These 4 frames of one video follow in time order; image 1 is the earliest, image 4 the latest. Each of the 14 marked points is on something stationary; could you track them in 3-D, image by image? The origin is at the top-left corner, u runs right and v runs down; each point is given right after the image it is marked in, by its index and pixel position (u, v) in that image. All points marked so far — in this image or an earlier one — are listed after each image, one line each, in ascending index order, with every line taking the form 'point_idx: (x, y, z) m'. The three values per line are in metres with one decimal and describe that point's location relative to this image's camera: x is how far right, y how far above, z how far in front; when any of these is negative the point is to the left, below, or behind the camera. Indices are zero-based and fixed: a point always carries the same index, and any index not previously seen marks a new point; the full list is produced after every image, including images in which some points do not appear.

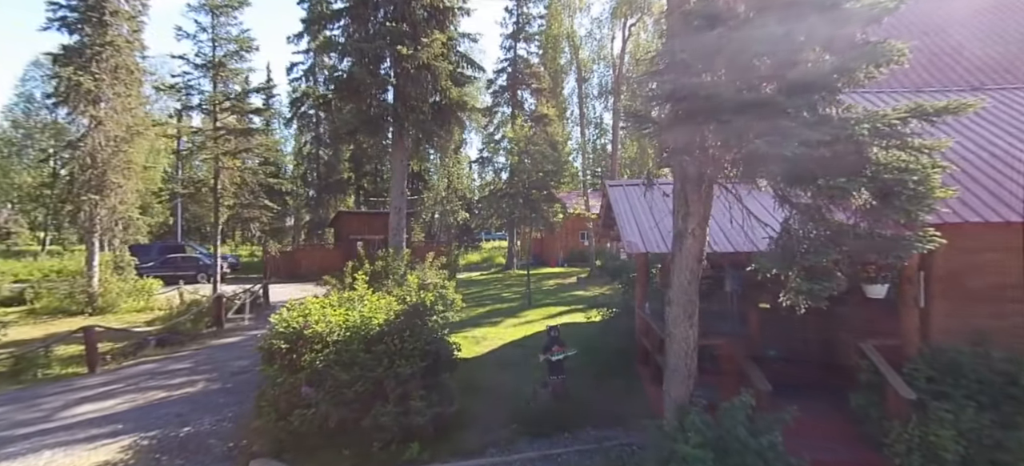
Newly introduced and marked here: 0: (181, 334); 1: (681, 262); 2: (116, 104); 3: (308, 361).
0: (-8.2, -2.5, +11.7) m
1: (+1.5, -0.2, +4.2) m
2: (-12.9, +4.2, +15.5) m
3: (-2.5, -1.6, +5.8) m
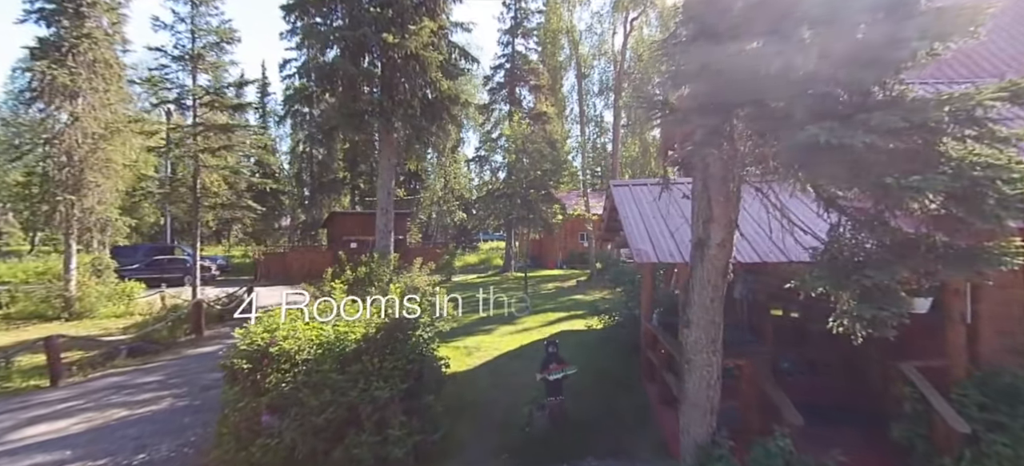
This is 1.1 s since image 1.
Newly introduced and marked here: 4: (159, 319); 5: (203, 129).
0: (-8.3, -2.6, +11.0) m
1: (+1.4, -0.3, +3.5) m
2: (-13.0, +4.2, +14.8) m
3: (-2.6, -1.6, +5.1) m
4: (-9.4, -2.3, +12.7) m
5: (-8.4, +2.8, +12.8) m
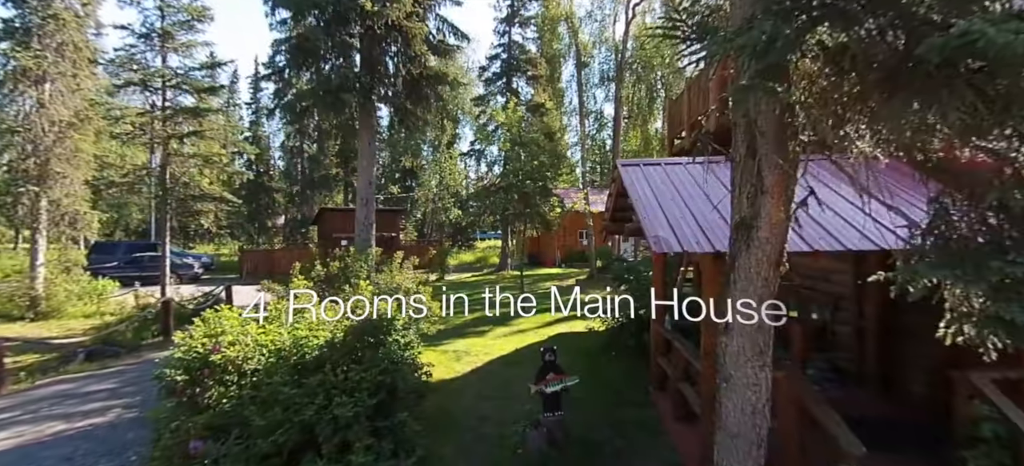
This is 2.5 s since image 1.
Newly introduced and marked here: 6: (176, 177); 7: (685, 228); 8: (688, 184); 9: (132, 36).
0: (-8.4, -2.4, +10.1) m
1: (+1.3, -0.2, +2.7) m
2: (-13.2, +4.3, +13.9) m
3: (-2.7, -1.5, +4.3) m
4: (-9.6, -2.1, +11.8) m
5: (-8.5, +3.0, +11.9) m
6: (-8.6, +1.4, +12.1) m
7: (+1.4, 0.0, +3.8) m
8: (+1.7, +0.5, +4.7) m
9: (-9.4, +4.9, +11.8) m
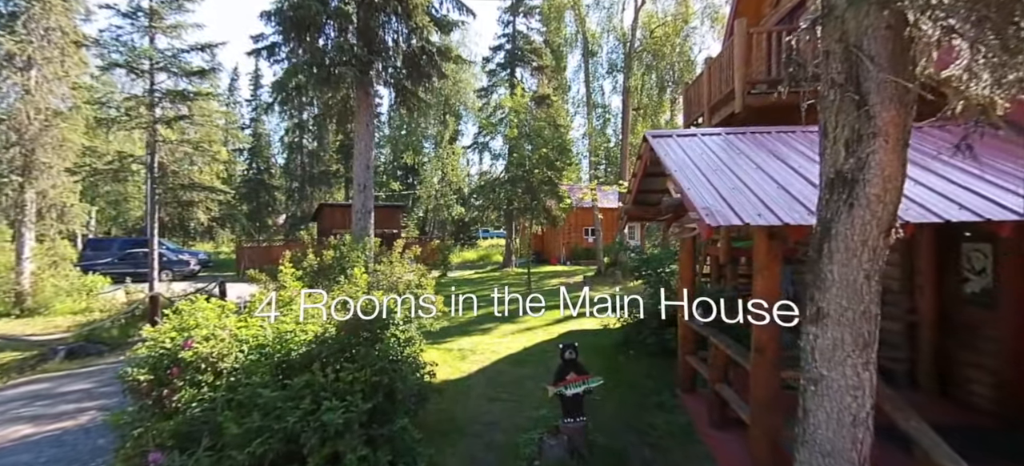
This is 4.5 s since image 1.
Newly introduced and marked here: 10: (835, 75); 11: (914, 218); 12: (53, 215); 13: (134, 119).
0: (-8.2, -2.2, +9.5) m
1: (+1.5, 0.0, +2.1) m
2: (-13.0, +4.5, +13.3) m
3: (-2.6, -1.3, +3.7) m
4: (-9.4, -1.9, +11.2) m
5: (-8.4, +3.2, +11.3) m
6: (-8.4, +1.6, +11.5) m
7: (+1.5, +0.2, +3.1) m
8: (+1.9, +0.7, +4.1) m
9: (-9.2, +5.1, +11.2) m
10: (+1.5, +0.7, +2.2) m
11: (+2.3, +0.1, +2.7) m
12: (-13.3, +0.5, +13.8) m
13: (-9.1, +2.7, +11.4) m
